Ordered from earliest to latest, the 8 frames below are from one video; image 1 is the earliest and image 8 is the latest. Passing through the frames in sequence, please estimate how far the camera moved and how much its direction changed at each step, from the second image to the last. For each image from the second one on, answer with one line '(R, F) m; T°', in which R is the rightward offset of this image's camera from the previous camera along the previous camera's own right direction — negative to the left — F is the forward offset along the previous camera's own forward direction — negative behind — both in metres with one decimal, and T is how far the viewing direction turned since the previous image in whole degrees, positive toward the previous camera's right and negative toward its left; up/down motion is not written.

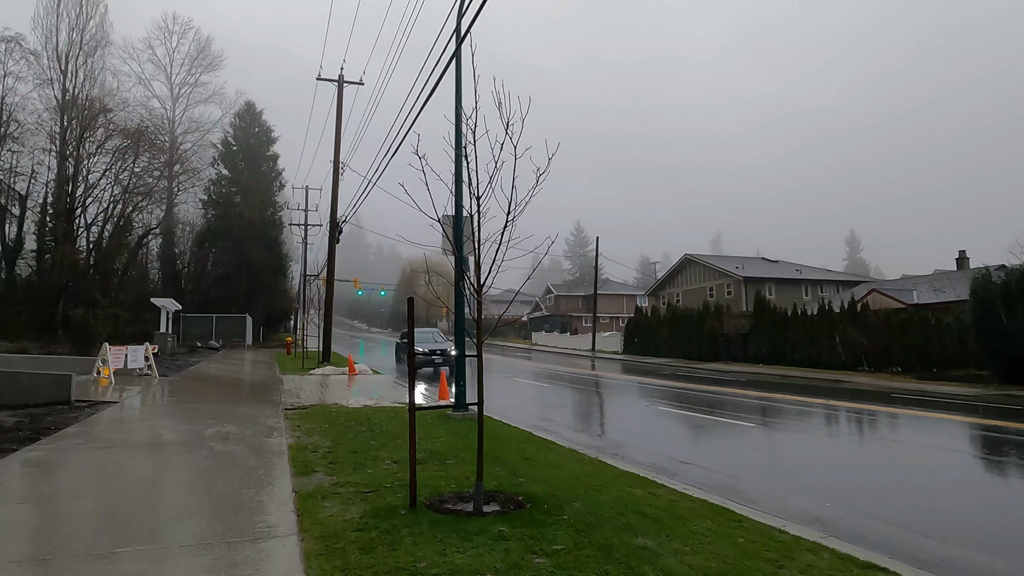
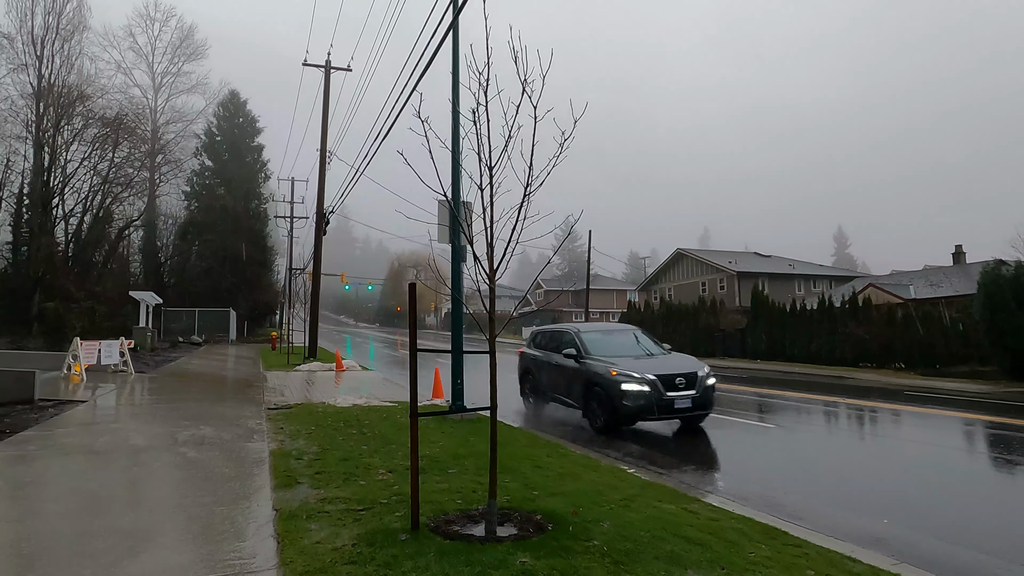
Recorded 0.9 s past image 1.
(-0.2, +0.6) m; +1°
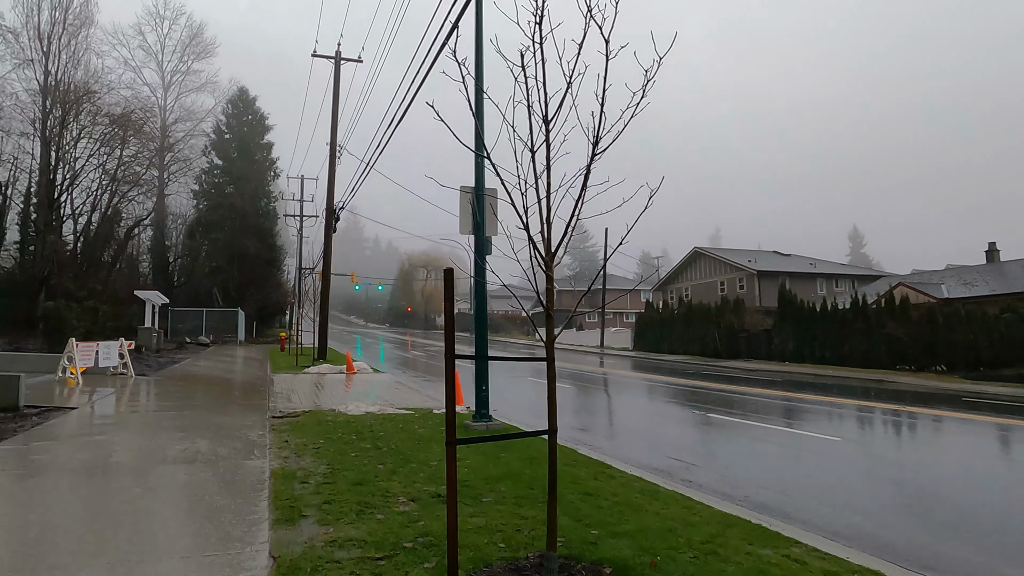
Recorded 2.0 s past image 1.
(-0.2, +0.8) m; -1°
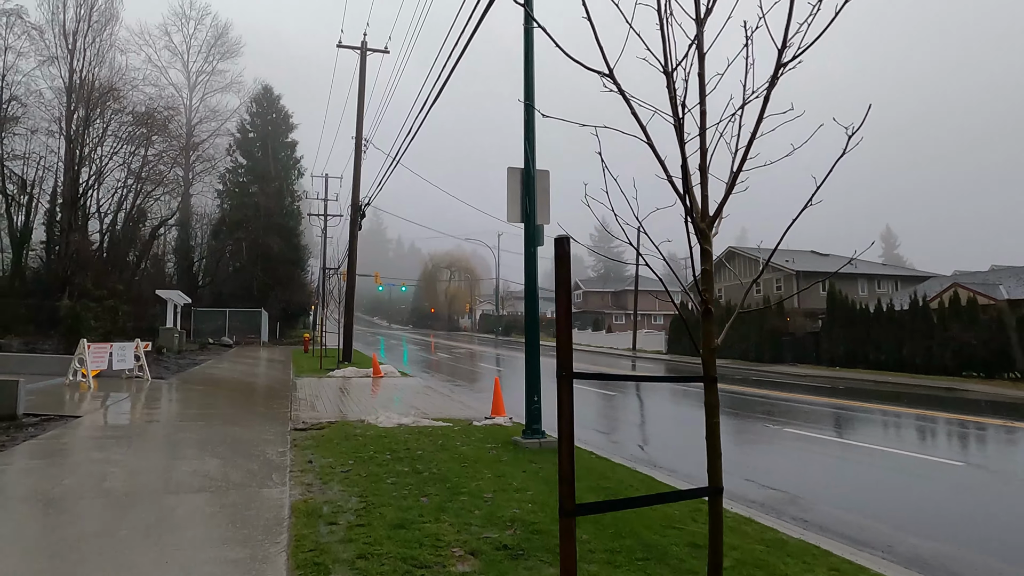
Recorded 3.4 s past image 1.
(-0.3, +1.0) m; -2°
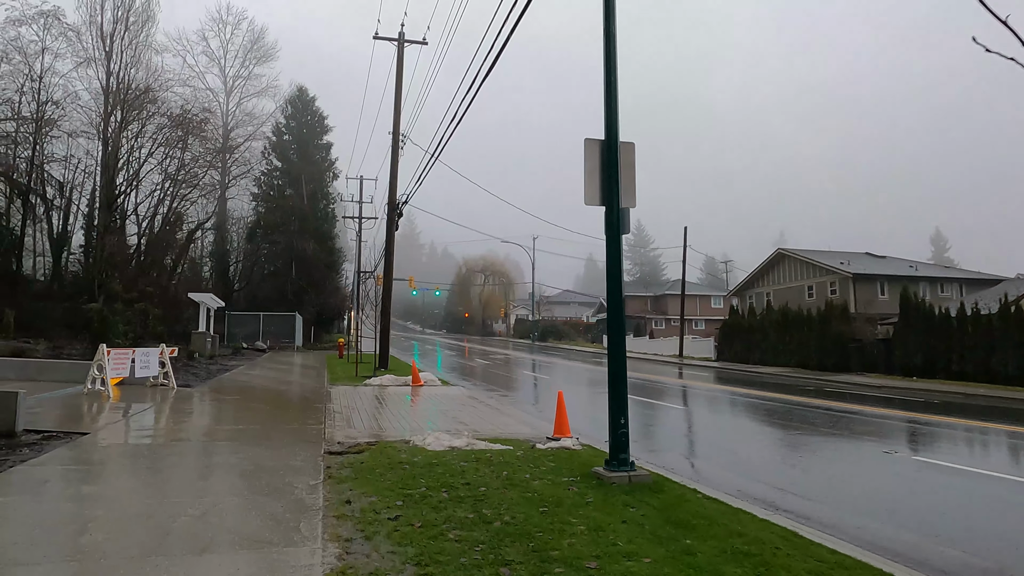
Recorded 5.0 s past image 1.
(-0.4, +1.2) m; -3°
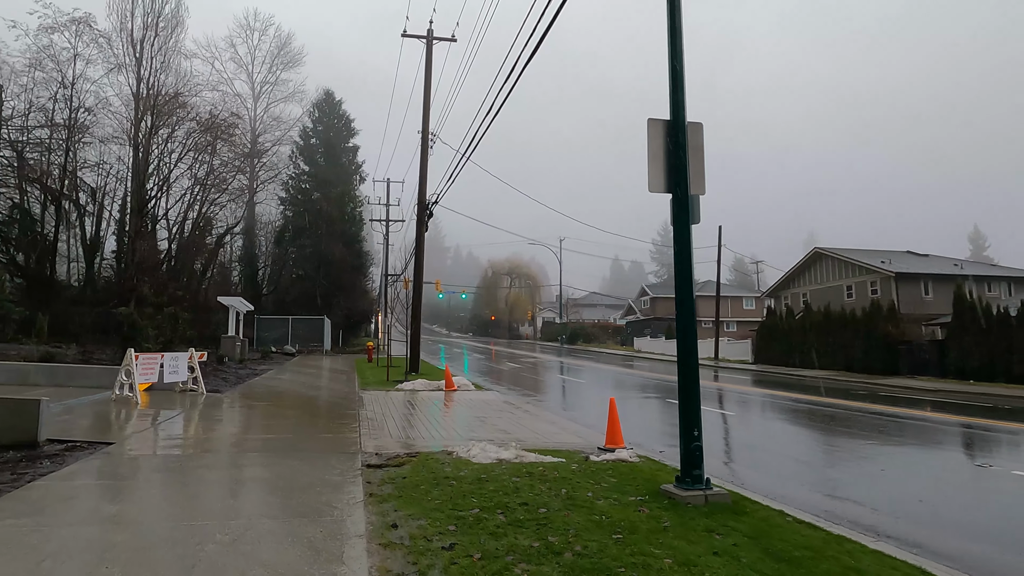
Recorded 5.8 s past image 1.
(-0.2, +0.5) m; -2°
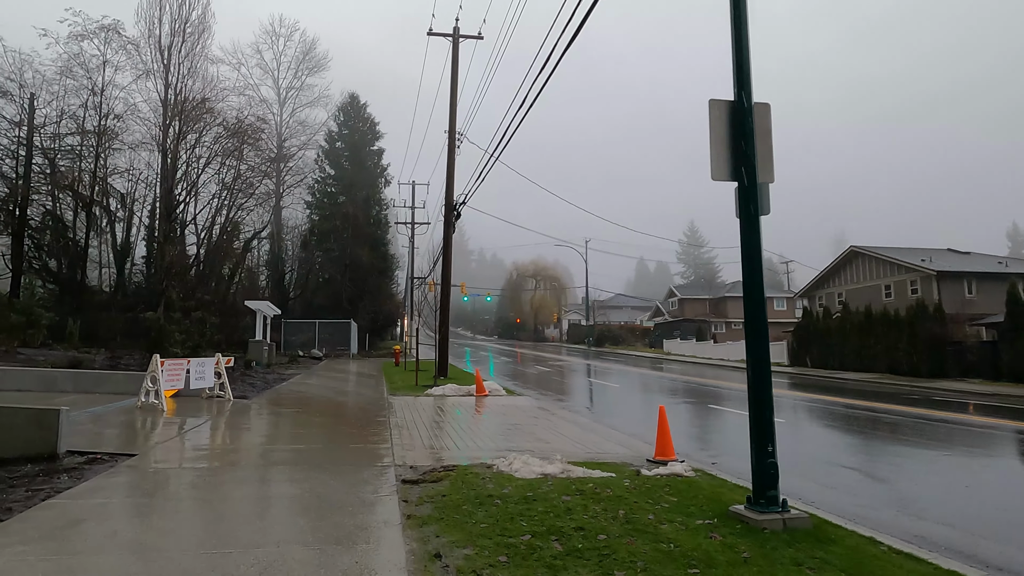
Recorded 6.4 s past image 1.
(-0.2, +0.4) m; -2°
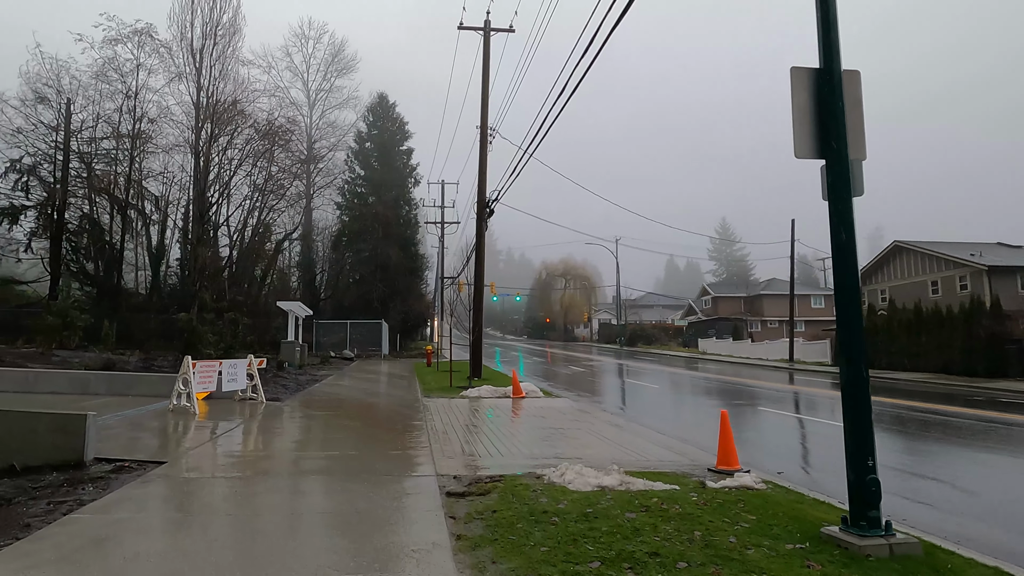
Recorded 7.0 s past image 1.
(-0.2, +0.4) m; -2°
